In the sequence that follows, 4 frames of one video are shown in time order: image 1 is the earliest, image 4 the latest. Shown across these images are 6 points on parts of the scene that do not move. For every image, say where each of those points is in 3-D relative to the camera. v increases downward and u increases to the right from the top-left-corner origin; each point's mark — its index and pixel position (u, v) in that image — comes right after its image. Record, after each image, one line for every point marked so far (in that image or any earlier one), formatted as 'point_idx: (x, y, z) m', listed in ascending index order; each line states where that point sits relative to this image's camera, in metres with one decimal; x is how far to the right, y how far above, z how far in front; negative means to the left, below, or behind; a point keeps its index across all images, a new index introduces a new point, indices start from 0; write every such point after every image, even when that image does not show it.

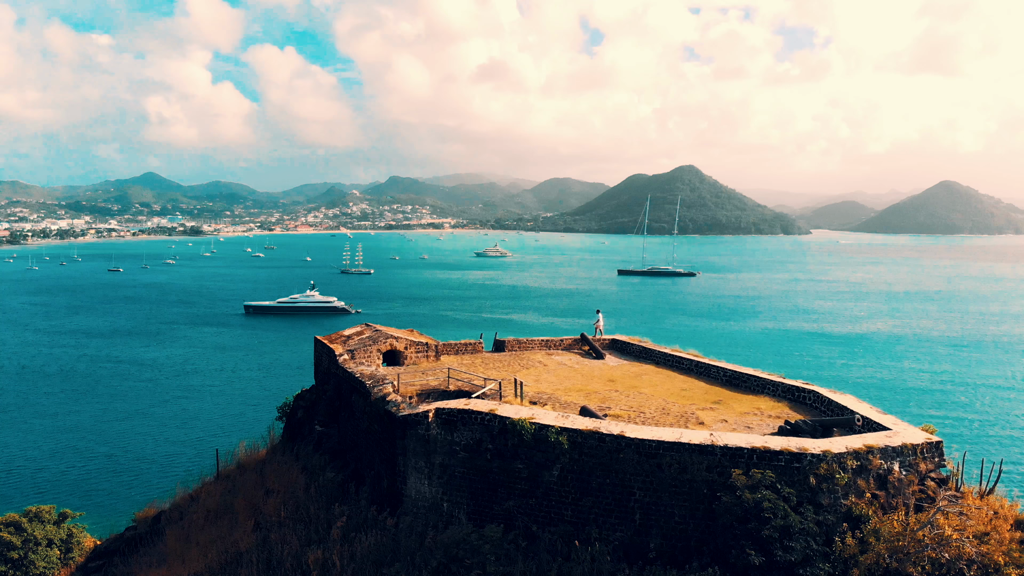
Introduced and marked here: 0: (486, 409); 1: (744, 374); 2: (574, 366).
0: (-0.5, -2.2, +10.1) m
1: (+5.2, -1.9, +12.7) m
2: (+1.5, -1.9, +13.7) m
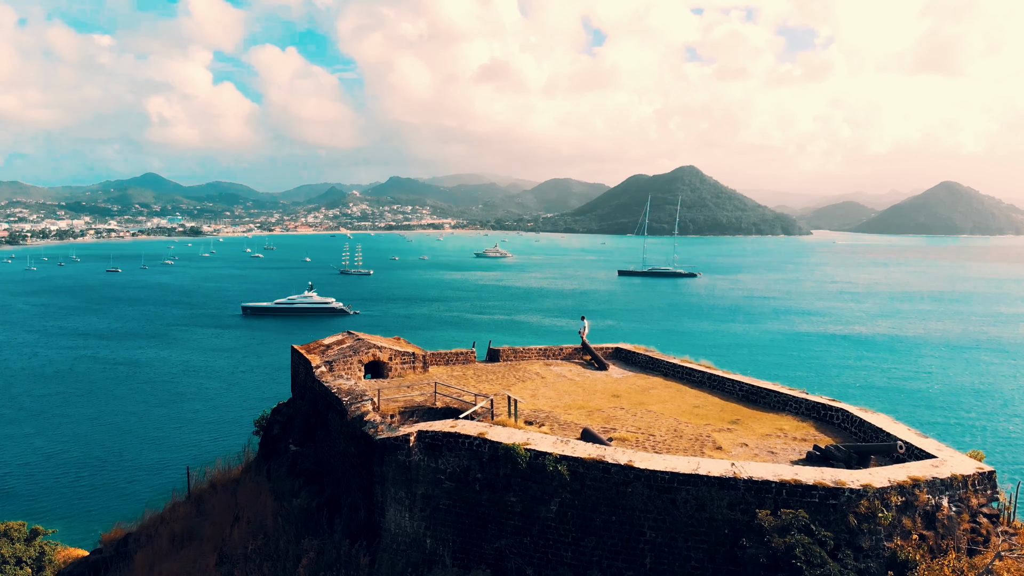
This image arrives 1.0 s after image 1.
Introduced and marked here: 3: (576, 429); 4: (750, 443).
0: (-0.6, -2.3, +8.9) m
1: (+5.1, -2.0, +11.4) m
2: (+1.4, -2.0, +12.5) m
3: (+1.1, -2.4, +9.7) m
4: (+4.0, -2.6, +9.5) m
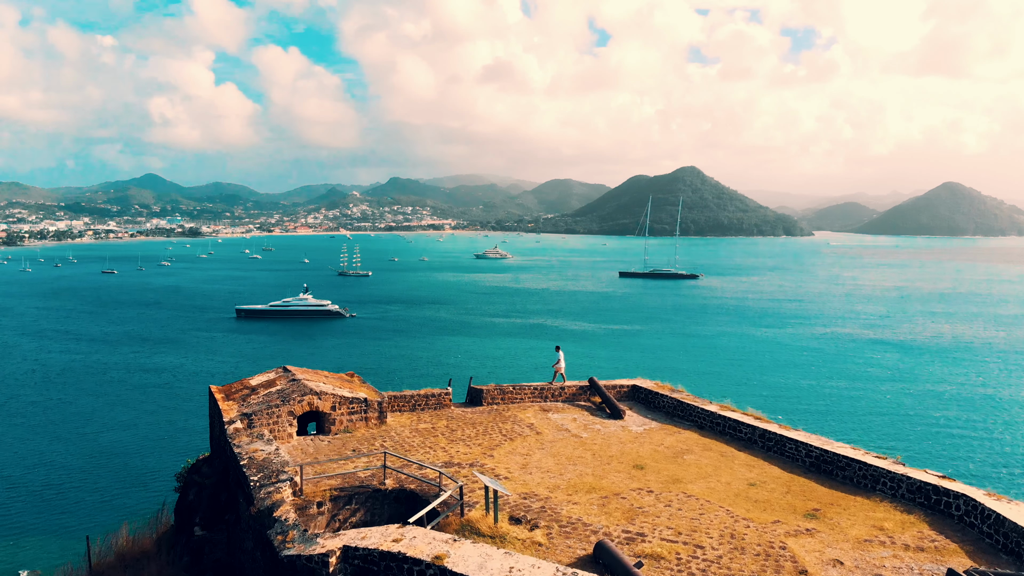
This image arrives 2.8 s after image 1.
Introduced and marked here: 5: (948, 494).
0: (-0.9, -2.7, +5.7) m
1: (+4.8, -2.5, +8.3) m
2: (+1.1, -2.4, +9.3) m
3: (+0.8, -2.8, +6.6) m
4: (+3.7, -3.0, +6.3) m
5: (+5.6, -2.6, +7.2) m
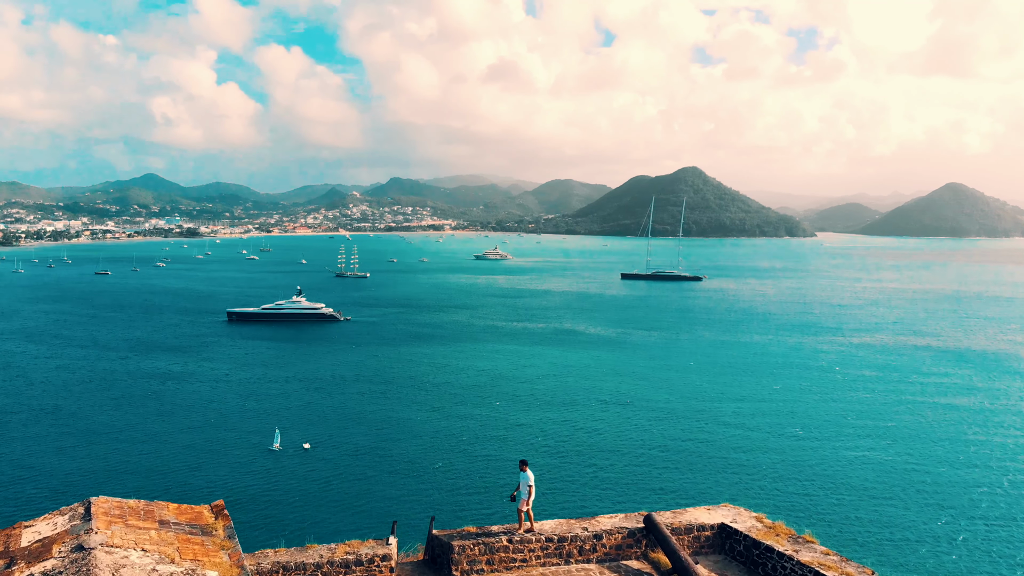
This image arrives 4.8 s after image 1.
0: (-0.9, -3.4, +0.9) m
1: (+4.7, -3.2, +3.4) m
2: (+1.1, -3.2, +4.5) m
3: (+0.8, -3.6, +1.7) m
4: (+3.7, -3.8, +1.5) m
5: (+5.5, -3.4, +2.4) m
